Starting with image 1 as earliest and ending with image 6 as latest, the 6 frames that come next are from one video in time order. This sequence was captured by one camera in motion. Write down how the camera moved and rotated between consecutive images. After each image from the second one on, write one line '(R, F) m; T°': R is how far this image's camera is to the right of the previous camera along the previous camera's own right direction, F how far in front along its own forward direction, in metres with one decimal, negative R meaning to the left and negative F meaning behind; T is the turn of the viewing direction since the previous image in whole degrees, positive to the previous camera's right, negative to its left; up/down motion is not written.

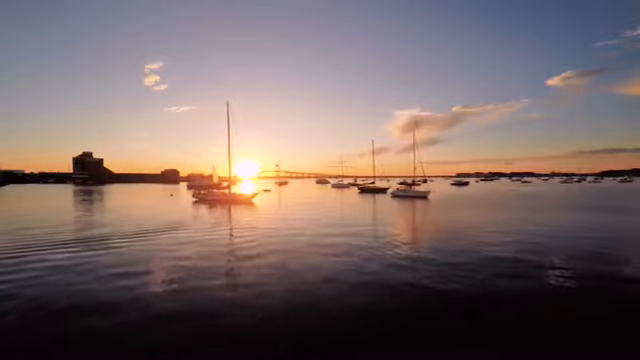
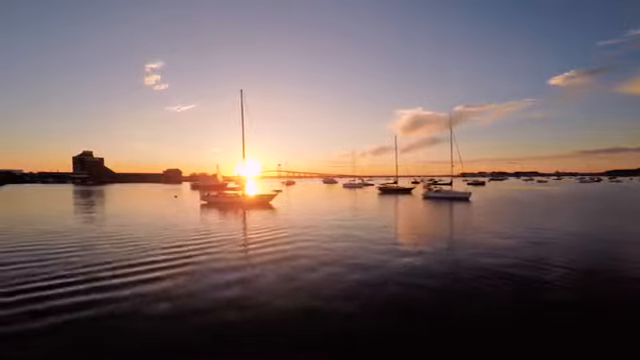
(-1.5, +2.9) m; 0°
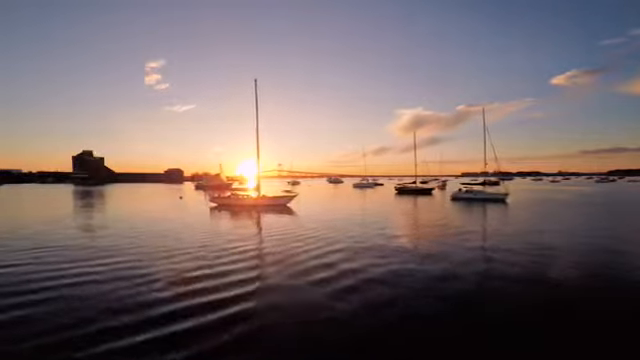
(-1.2, +2.0) m; 0°
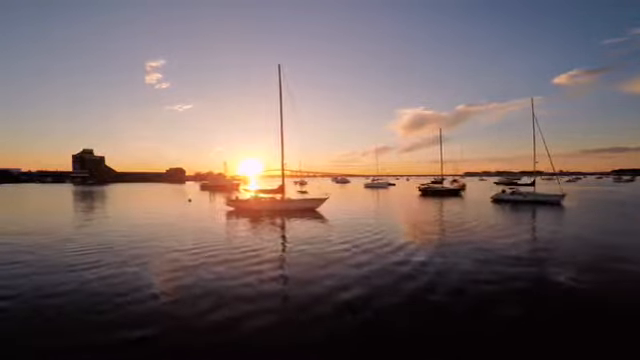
(-1.5, +2.4) m; 0°
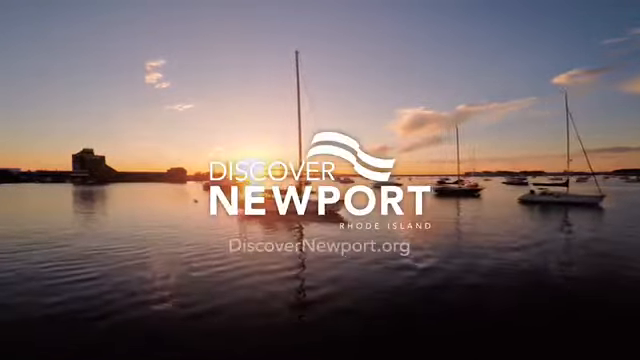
(-0.9, +1.3) m; 0°
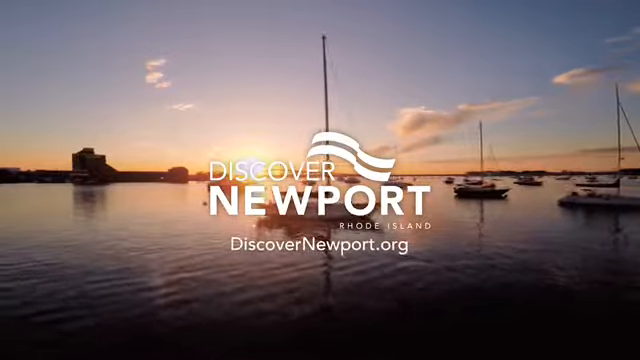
(-1.1, +1.7) m; 0°
